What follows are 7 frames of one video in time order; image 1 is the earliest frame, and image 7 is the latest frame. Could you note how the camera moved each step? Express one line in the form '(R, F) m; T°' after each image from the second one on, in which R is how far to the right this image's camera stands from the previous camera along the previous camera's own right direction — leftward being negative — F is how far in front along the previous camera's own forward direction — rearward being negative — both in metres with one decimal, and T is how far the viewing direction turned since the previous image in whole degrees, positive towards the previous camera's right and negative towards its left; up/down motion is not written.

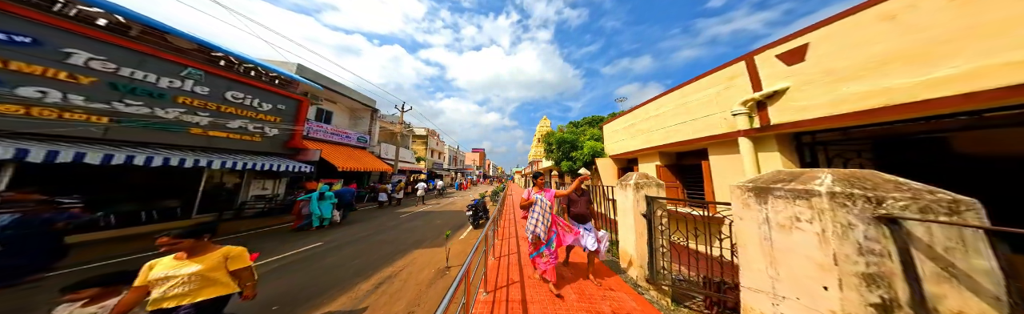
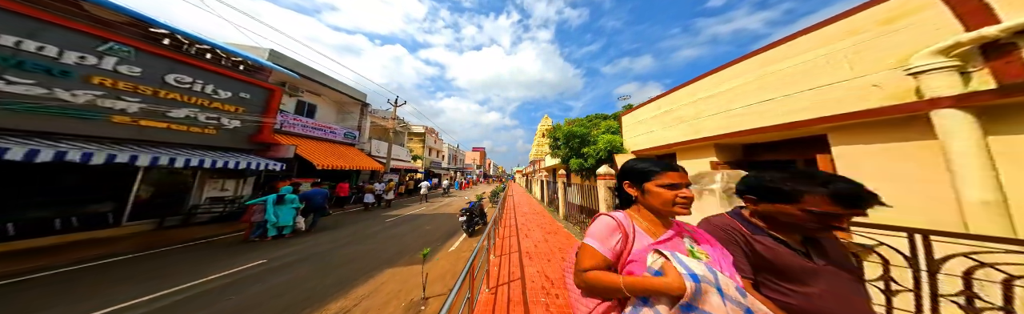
(-0.1, +1.2) m; 0°
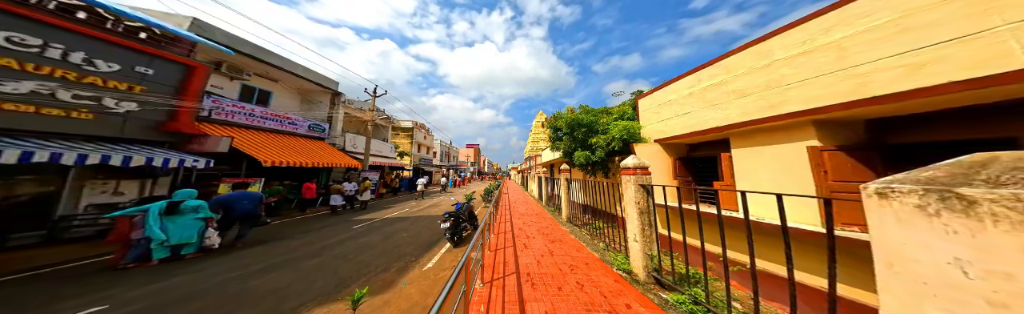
(0.0, +1.3) m; +2°
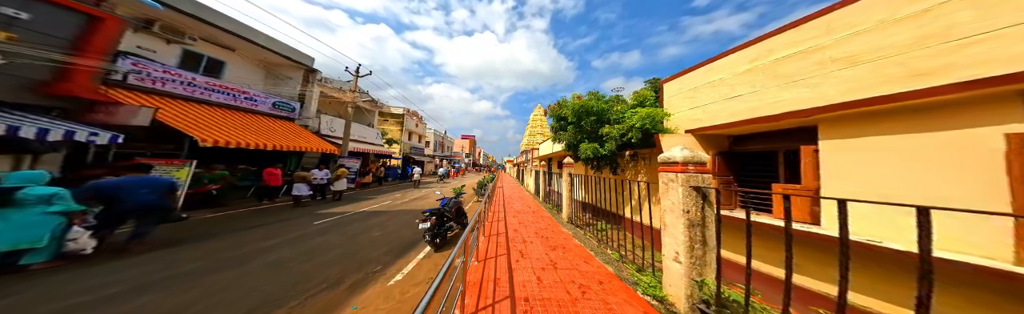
(-0.1, +1.0) m; +2°
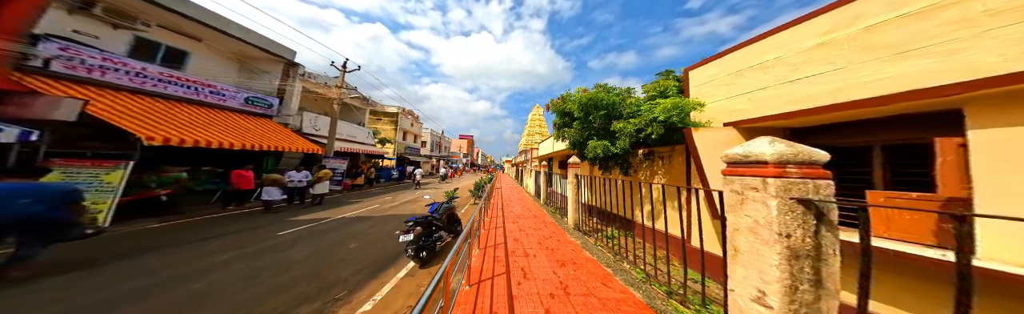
(-0.1, +0.7) m; +1°
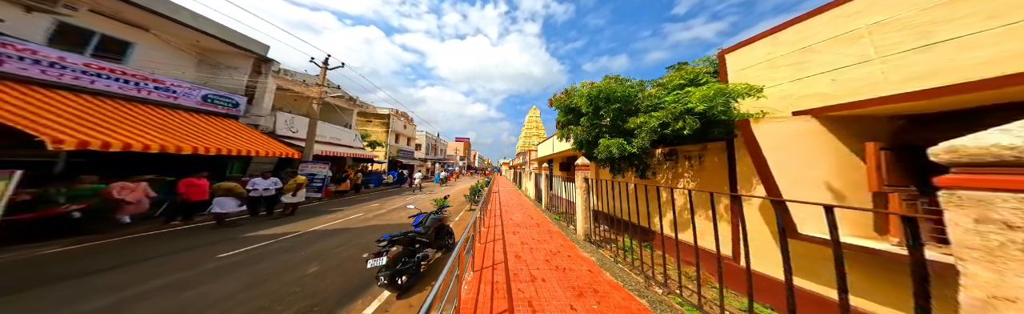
(-0.1, +0.8) m; +2°
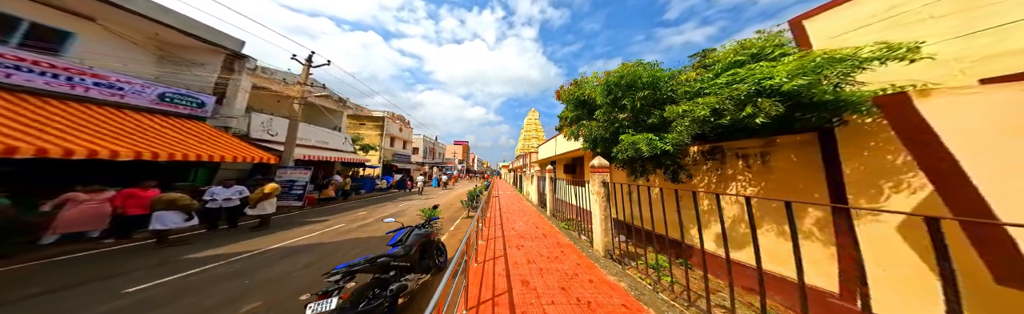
(-0.2, +0.9) m; +1°
